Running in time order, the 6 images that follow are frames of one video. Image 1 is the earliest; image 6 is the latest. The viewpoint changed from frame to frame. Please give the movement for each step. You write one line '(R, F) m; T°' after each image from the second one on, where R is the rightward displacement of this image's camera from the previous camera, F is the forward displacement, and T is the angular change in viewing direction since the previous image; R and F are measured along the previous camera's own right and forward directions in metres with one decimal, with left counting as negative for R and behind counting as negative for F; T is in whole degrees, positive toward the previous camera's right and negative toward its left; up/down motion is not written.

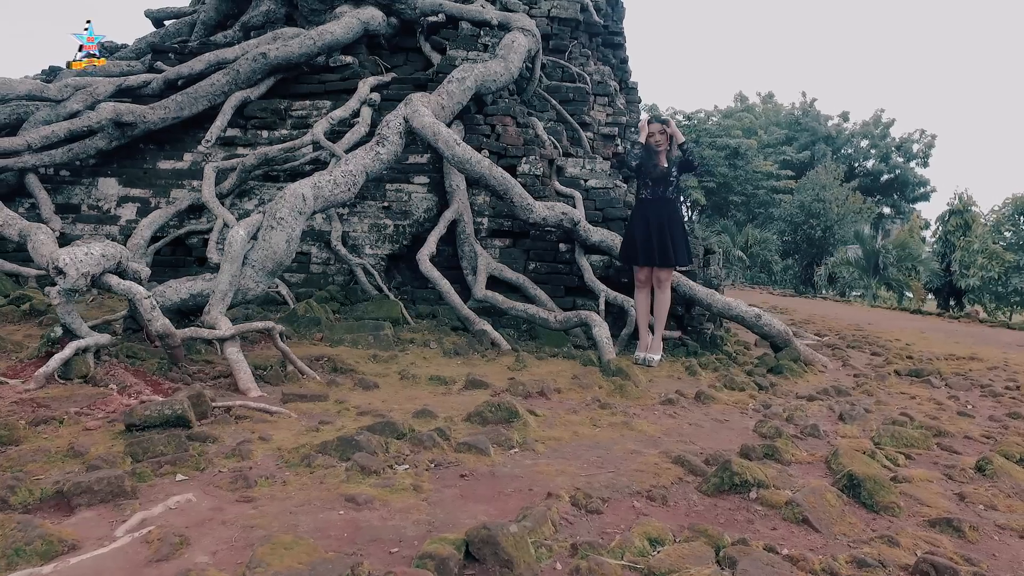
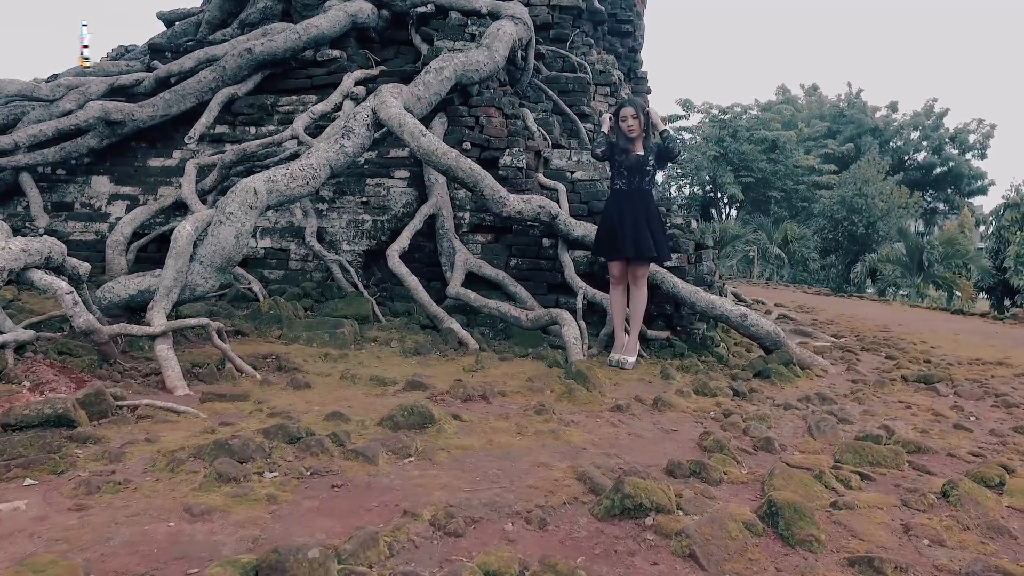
(+0.5, +0.2) m; -4°
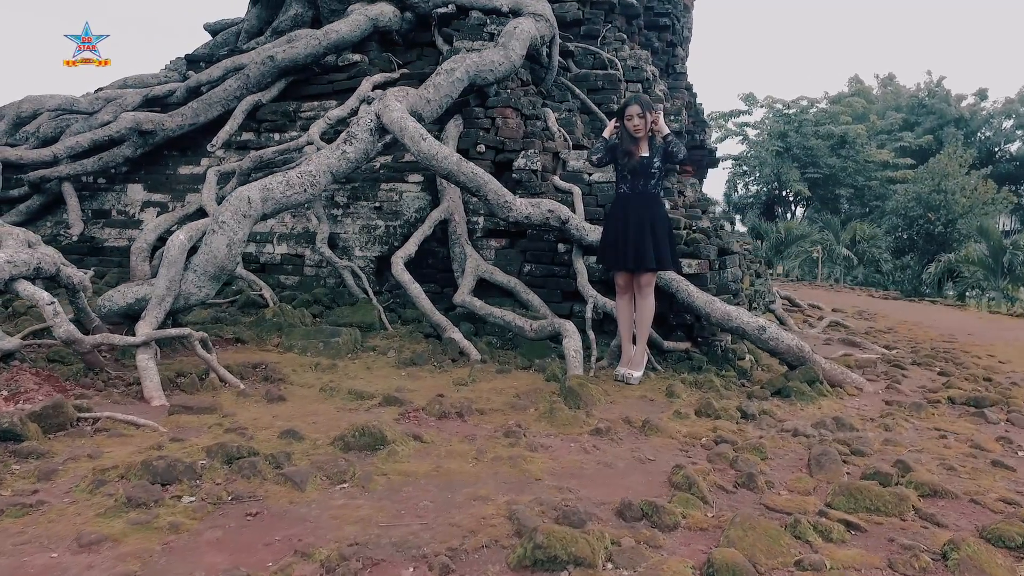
(+0.4, +0.2) m; -6°
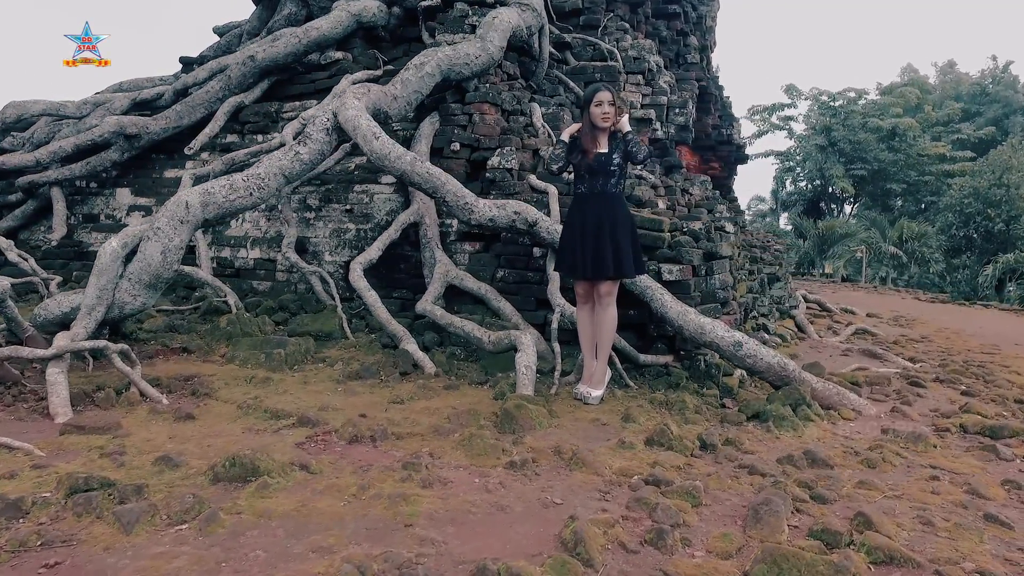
(+0.6, +0.3) m; -5°
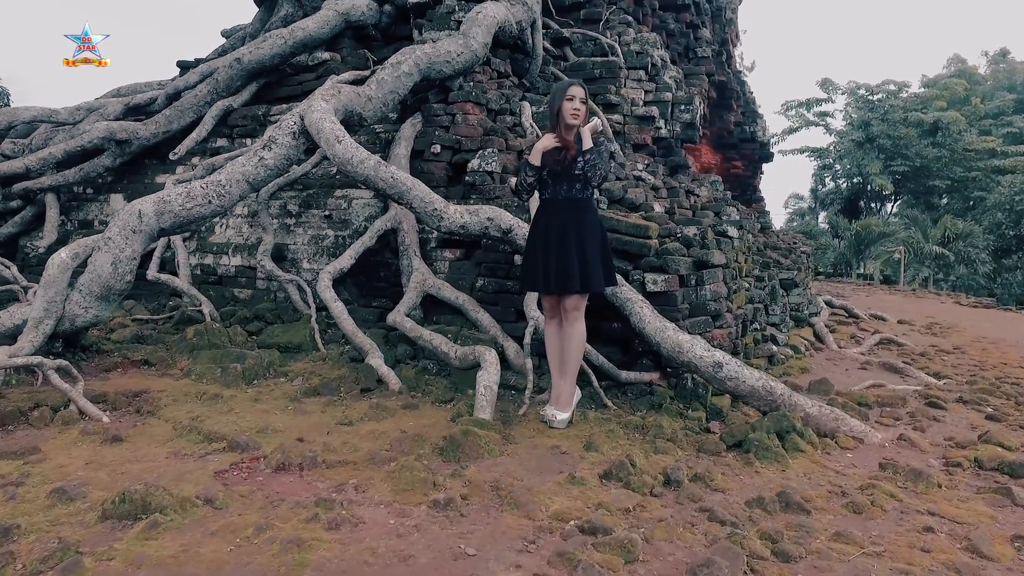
(+0.4, +0.3) m; -3°
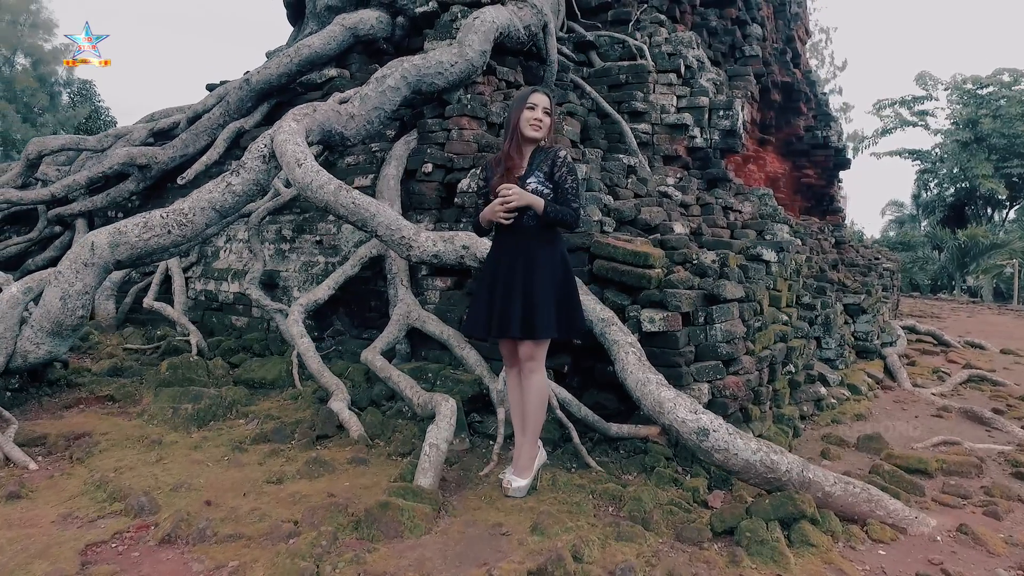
(+0.6, +0.5) m; -8°
